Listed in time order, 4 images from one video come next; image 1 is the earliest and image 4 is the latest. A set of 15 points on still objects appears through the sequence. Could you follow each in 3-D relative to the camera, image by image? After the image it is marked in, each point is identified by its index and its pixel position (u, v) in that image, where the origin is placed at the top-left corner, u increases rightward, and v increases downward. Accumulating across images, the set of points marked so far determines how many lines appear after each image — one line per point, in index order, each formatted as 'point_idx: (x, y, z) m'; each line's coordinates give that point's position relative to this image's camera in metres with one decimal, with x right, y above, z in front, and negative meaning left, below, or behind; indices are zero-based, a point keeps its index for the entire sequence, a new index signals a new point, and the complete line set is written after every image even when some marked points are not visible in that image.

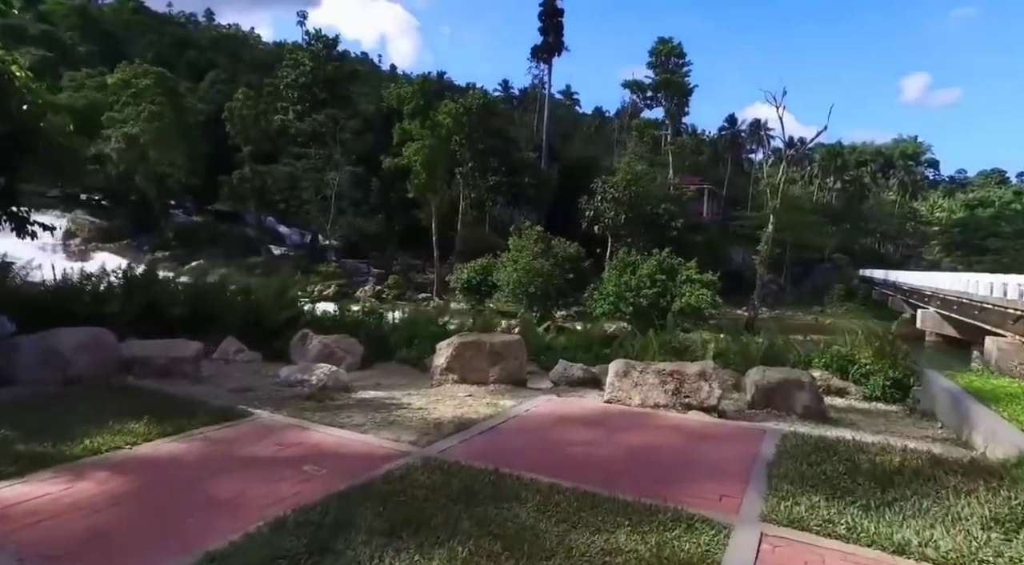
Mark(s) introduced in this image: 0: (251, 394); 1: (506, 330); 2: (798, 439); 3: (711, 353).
0: (-1.9, -0.8, +5.0) m
1: (-0.1, -0.6, +8.9) m
2: (+1.6, -0.9, +3.8) m
3: (+2.1, -0.8, +7.4) m
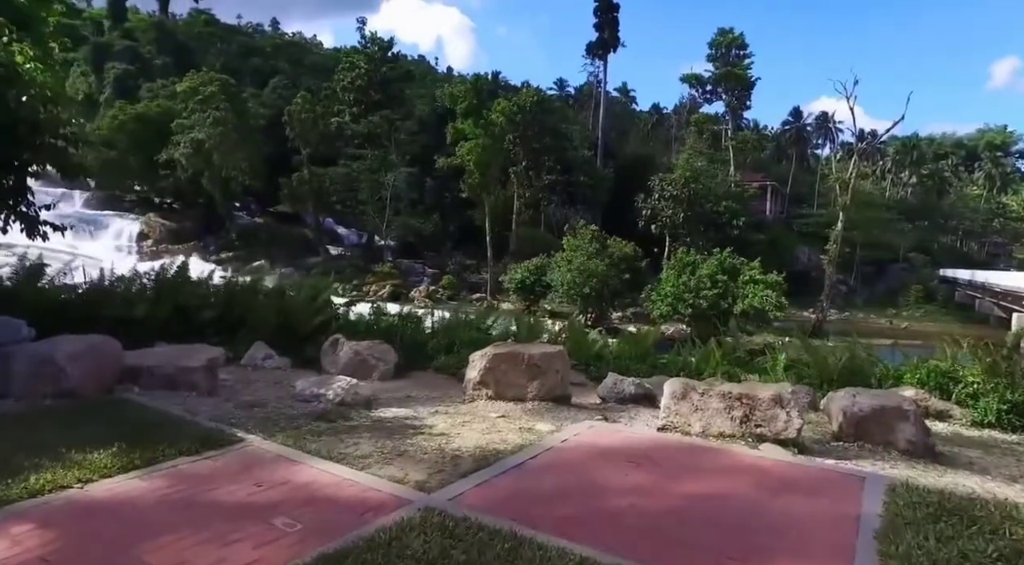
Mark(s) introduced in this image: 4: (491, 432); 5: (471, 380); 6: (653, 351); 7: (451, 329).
0: (-1.6, -0.8, +4.5) m
1: (+0.5, -0.6, +8.3) m
2: (+1.7, -0.9, +3.0) m
3: (+2.5, -0.8, +6.6) m
4: (-0.1, -0.8, +3.9) m
5: (-0.3, -0.7, +5.2) m
6: (+1.6, -0.7, +7.8) m
7: (-0.7, -0.5, +8.2) m
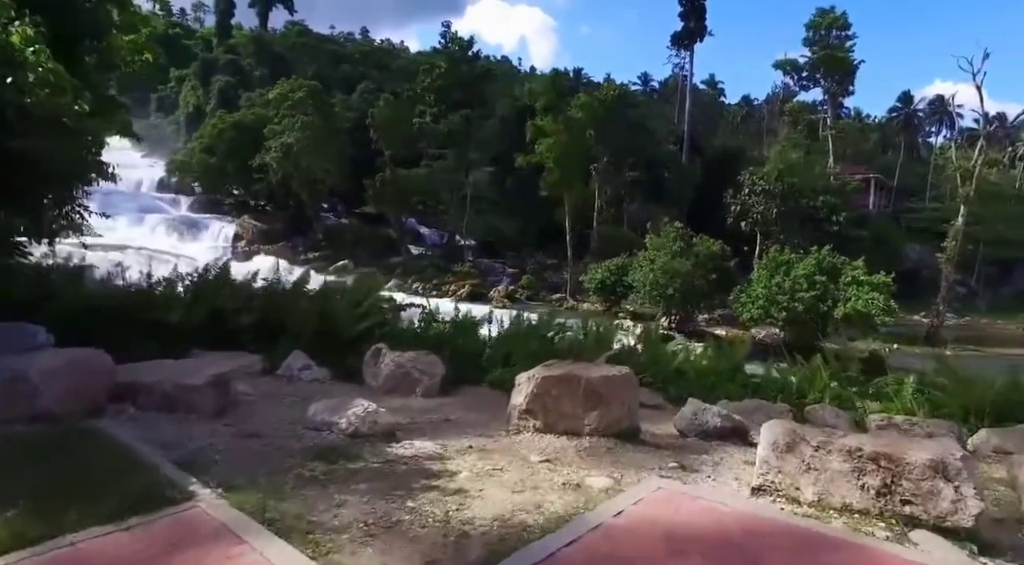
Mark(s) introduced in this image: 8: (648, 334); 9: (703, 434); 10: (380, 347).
0: (-1.4, -0.9, +3.7) m
1: (+1.1, -0.6, +7.2) m
2: (+1.7, -0.9, +1.8) m
3: (+3.0, -0.8, +5.3) m
4: (+0.1, -0.9, +3.0) m
5: (0.0, -0.7, +4.2) m
6: (+2.2, -0.8, +6.6) m
7: (0.0, -0.5, +7.3) m
8: (+1.4, -0.5, +7.2) m
9: (+1.2, -0.9, +4.3) m
10: (-1.2, -0.6, +6.6) m
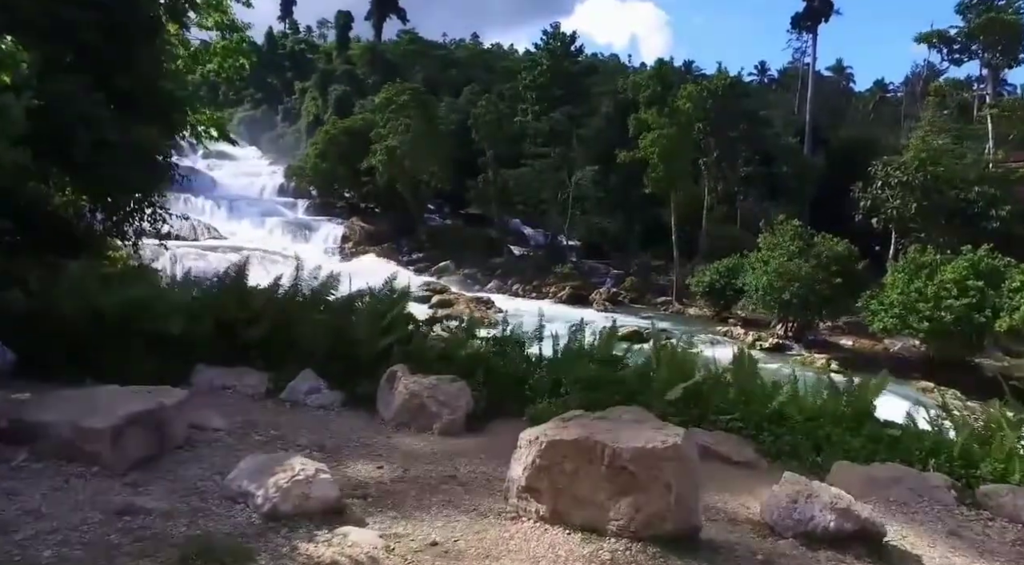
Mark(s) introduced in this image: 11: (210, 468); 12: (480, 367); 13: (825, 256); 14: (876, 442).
0: (-1.5, -0.9, +2.6) m
1: (+1.6, -0.7, +5.6) m
2: (+1.3, -1.0, +0.2) m
3: (+3.1, -0.9, +3.4) m
4: (-0.2, -0.9, +1.6) m
5: (0.0, -0.8, +2.8) m
6: (+2.5, -0.8, +4.9) m
7: (+0.4, -0.6, +5.8) m
8: (+1.8, -0.6, +5.5) m
9: (+1.1, -1.0, +2.7) m
10: (-0.9, -0.7, +5.4) m
11: (-1.6, -0.9, +3.6) m
12: (-0.2, -0.7, +5.6) m
13: (+8.4, +0.7, +19.1) m
14: (+2.3, -1.0, +4.4) m
